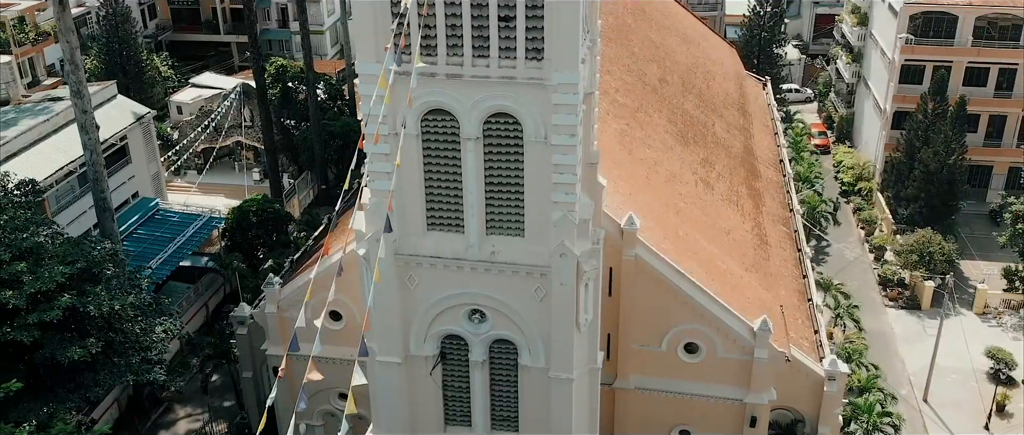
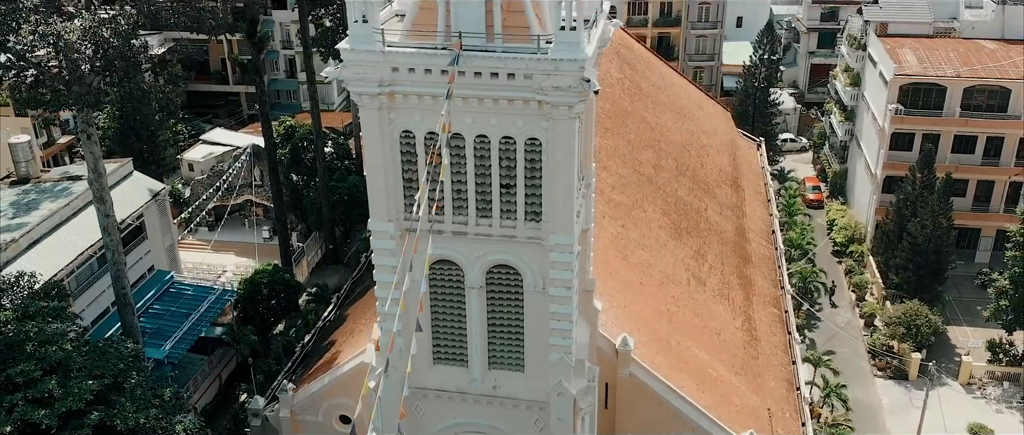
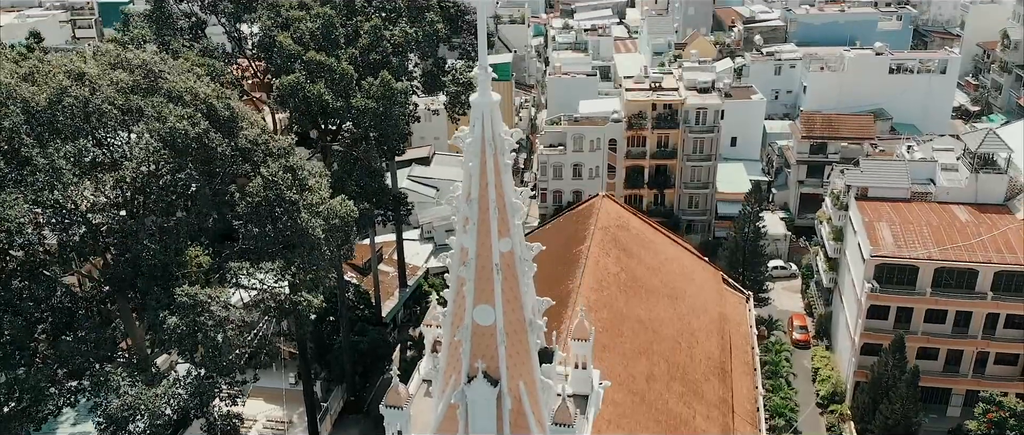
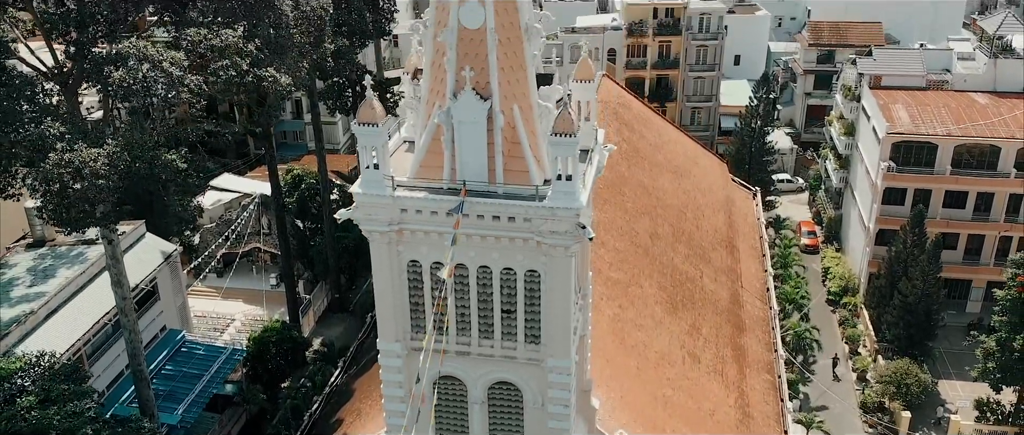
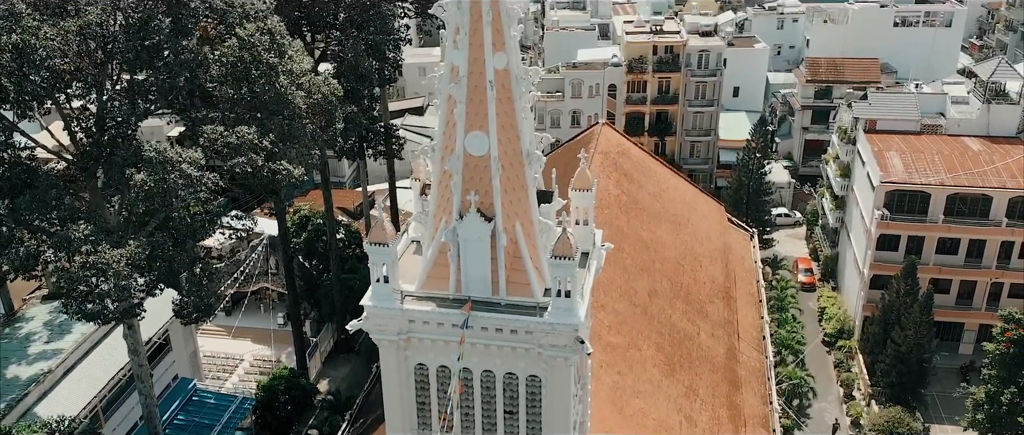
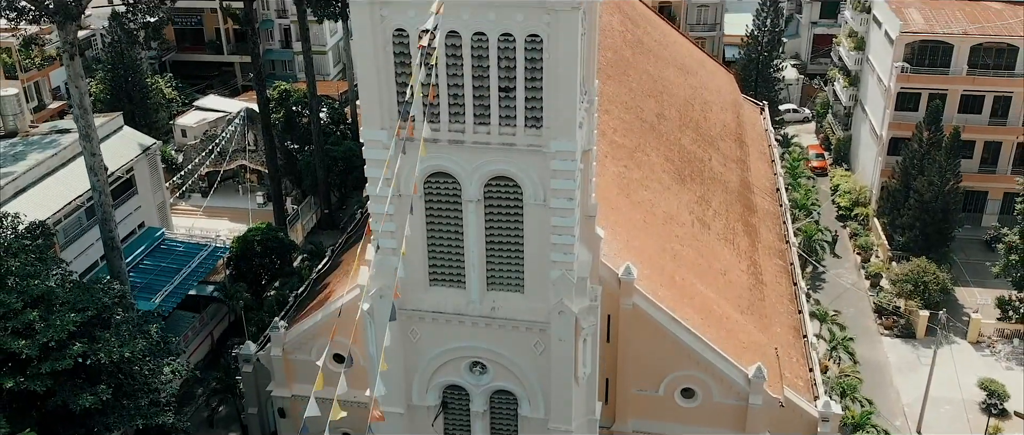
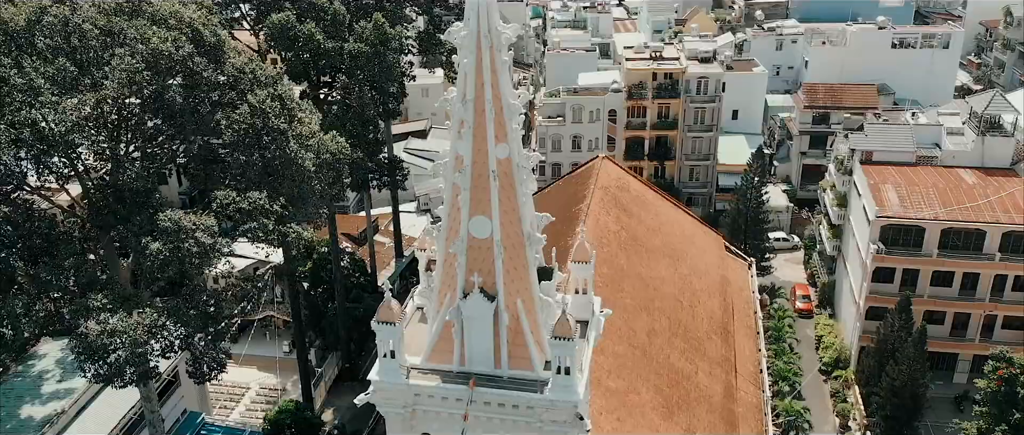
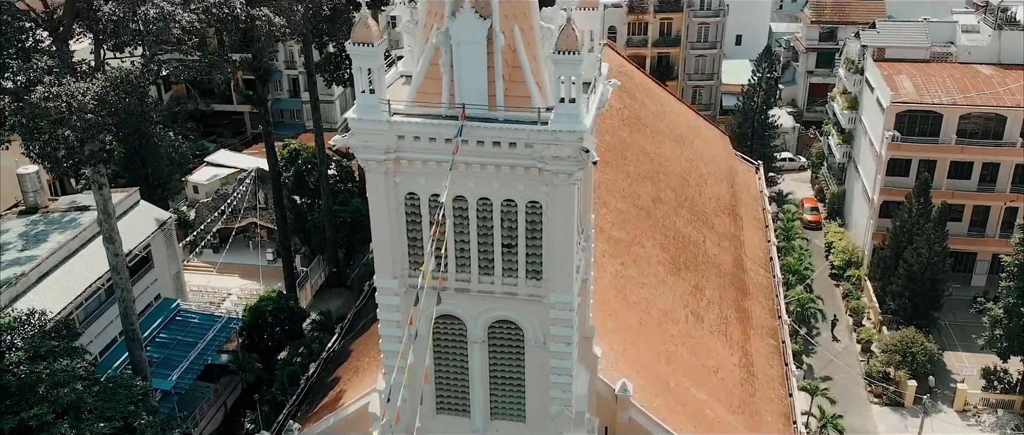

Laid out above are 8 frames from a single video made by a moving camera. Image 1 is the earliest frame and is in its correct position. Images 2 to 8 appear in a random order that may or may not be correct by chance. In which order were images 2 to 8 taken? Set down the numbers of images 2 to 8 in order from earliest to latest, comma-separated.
6, 2, 8, 4, 5, 7, 3
